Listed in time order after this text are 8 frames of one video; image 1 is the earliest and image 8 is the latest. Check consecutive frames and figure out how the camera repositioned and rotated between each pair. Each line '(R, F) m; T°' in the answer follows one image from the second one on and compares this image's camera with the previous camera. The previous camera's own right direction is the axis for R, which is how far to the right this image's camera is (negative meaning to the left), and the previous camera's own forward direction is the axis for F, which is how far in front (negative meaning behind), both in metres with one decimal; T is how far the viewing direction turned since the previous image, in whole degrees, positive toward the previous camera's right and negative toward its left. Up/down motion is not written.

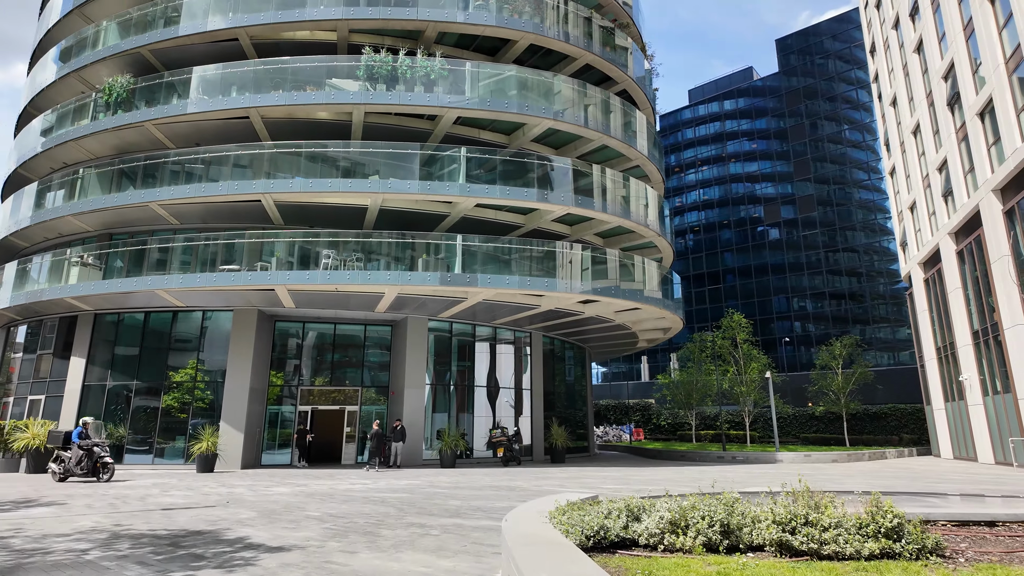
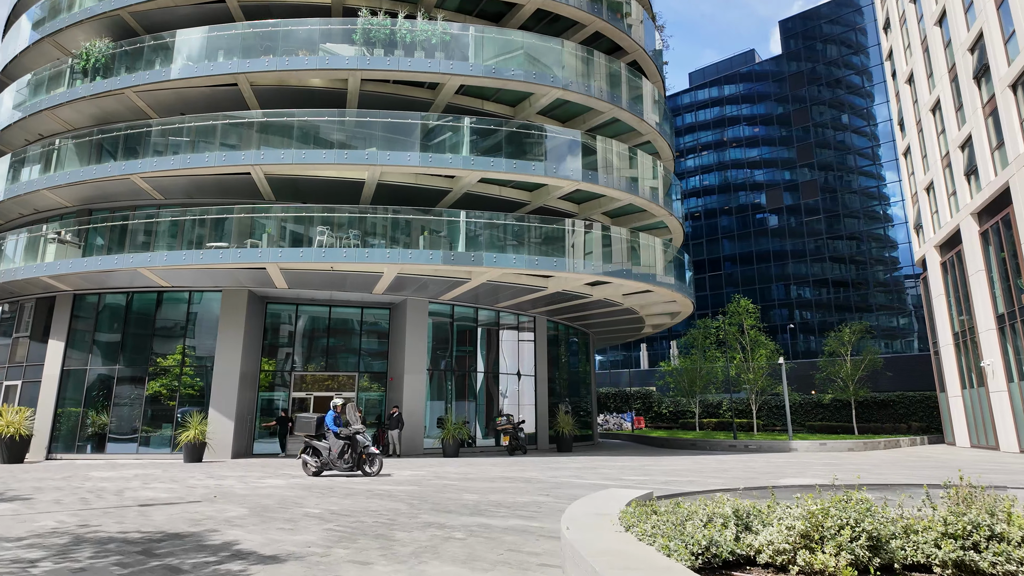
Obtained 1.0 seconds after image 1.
(-0.4, +1.0) m; +1°
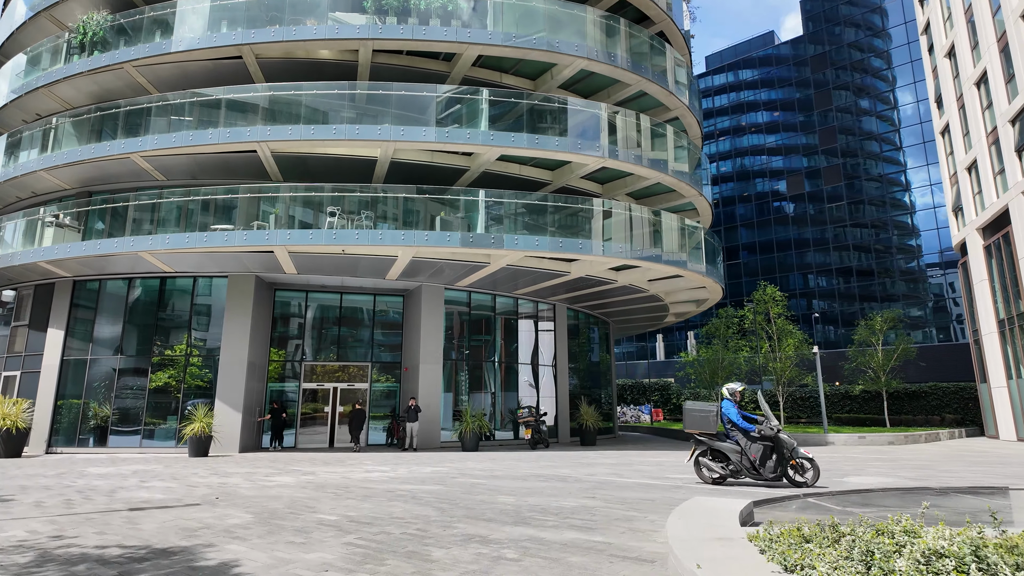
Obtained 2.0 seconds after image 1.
(-0.4, +1.1) m; -1°
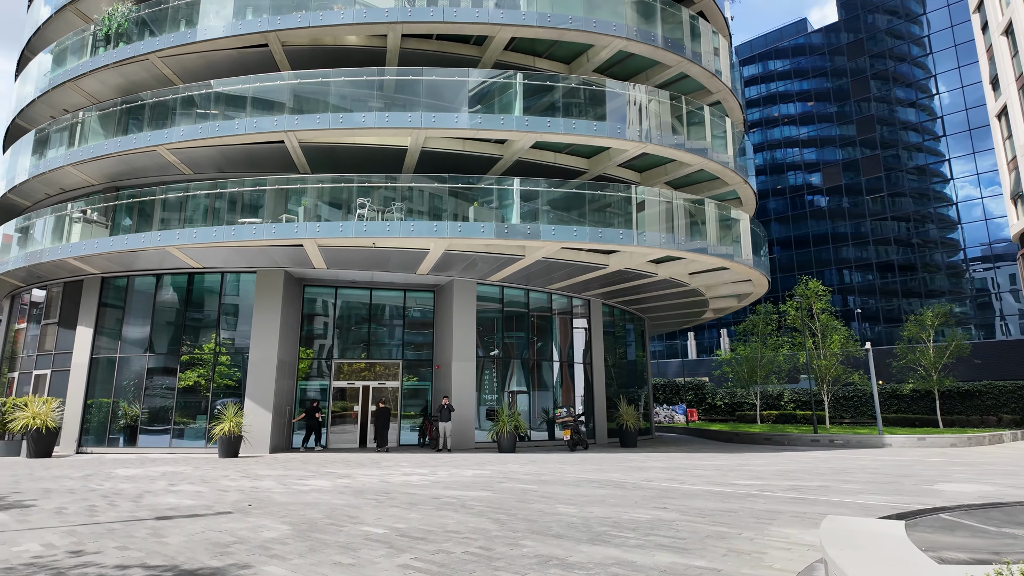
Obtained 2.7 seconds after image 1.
(-0.4, +0.8) m; -2°
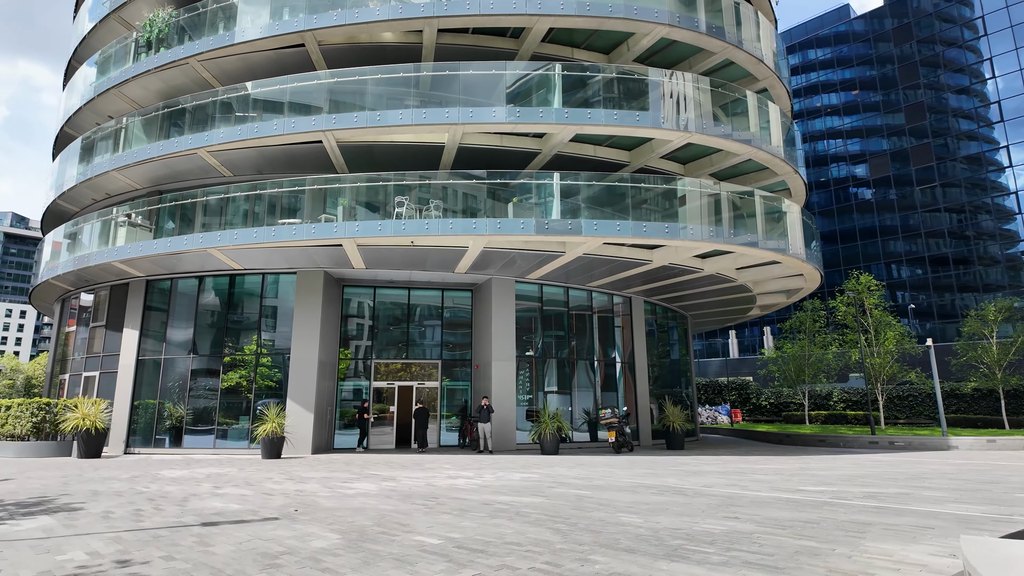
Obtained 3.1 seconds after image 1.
(-0.2, +0.4) m; -3°
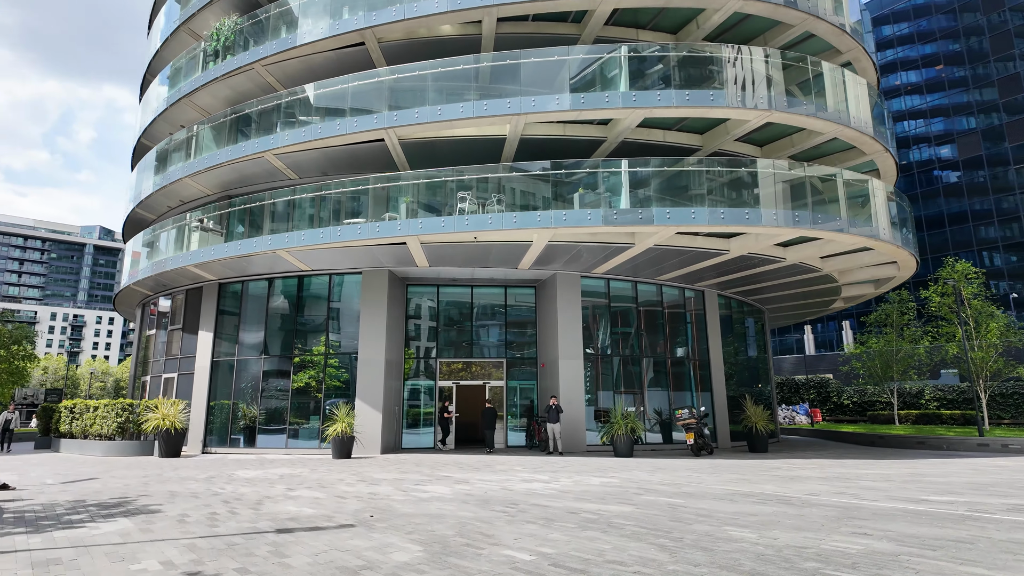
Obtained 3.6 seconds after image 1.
(-0.3, +0.5) m; -5°
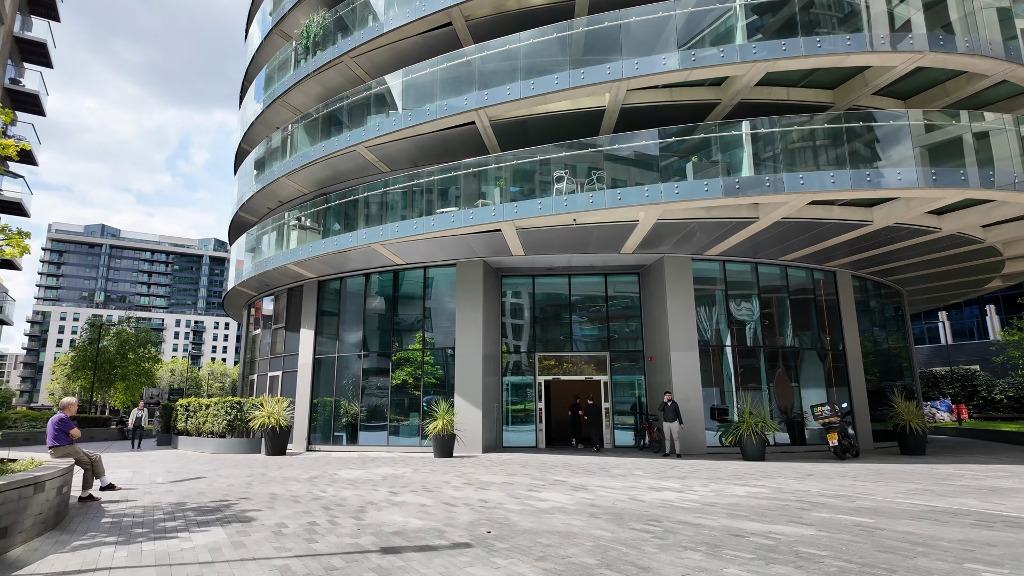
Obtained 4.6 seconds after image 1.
(-0.5, +1.1) m; -8°
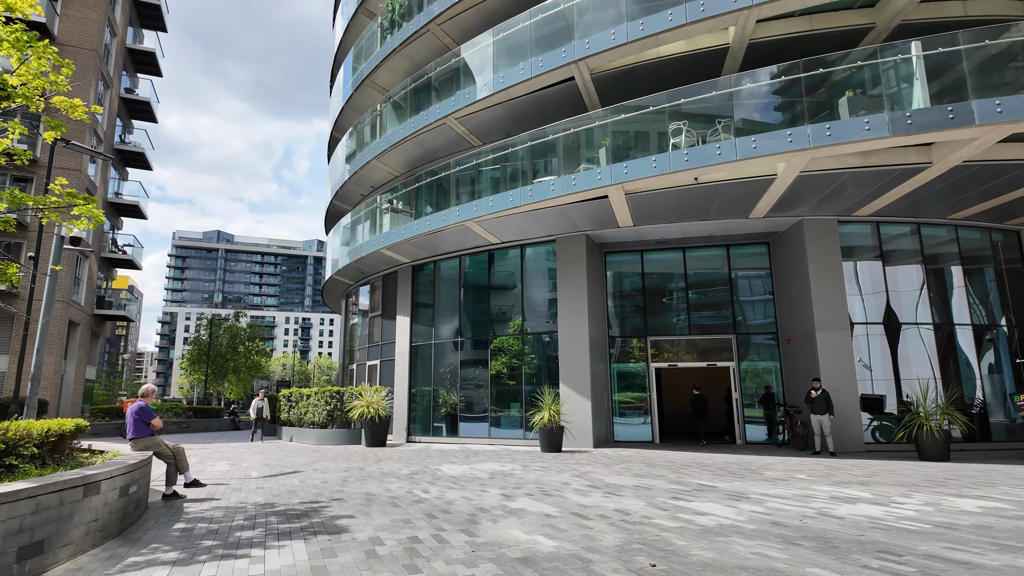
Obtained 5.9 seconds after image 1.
(-0.5, +1.5) m; -9°
